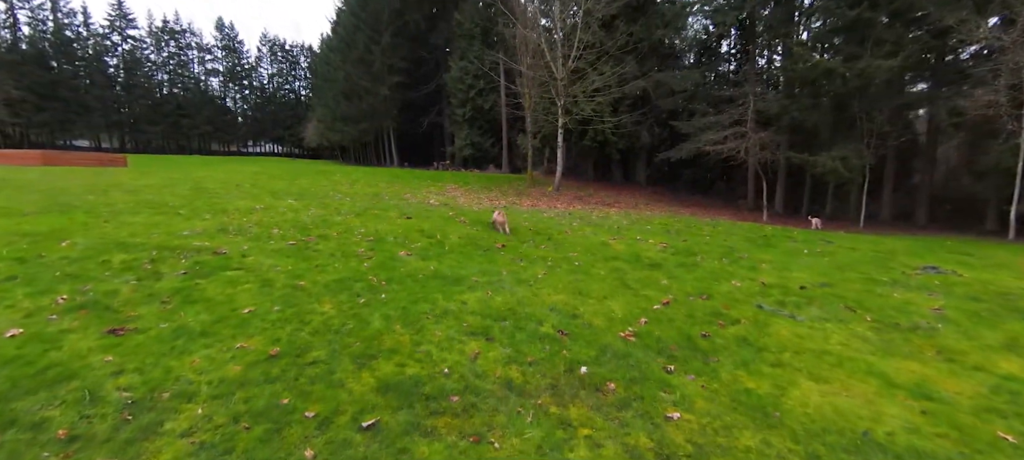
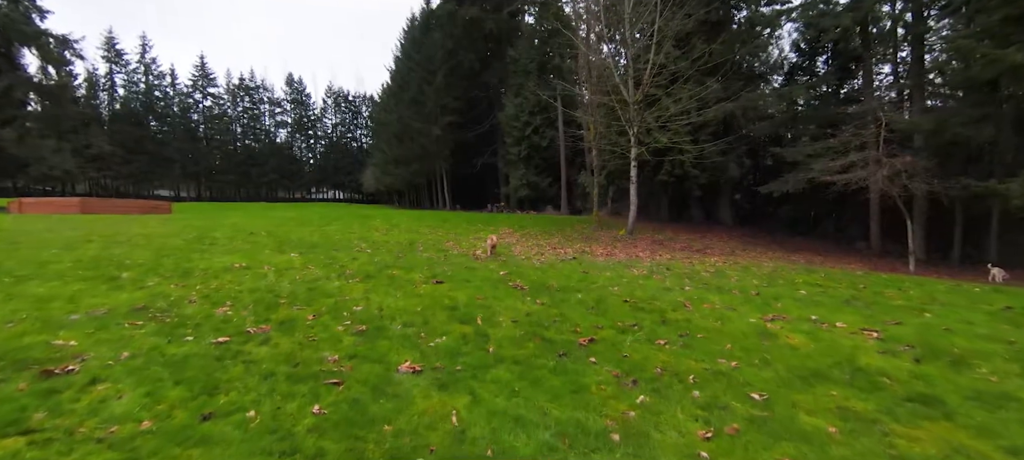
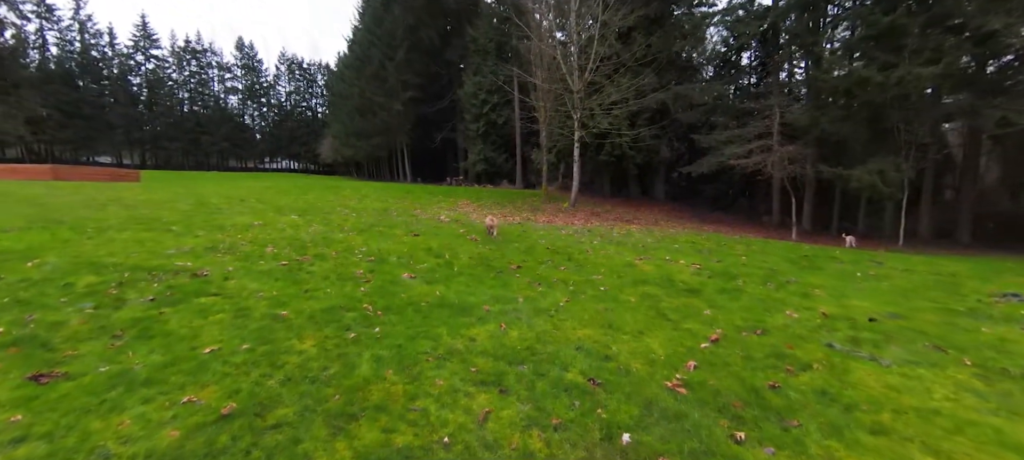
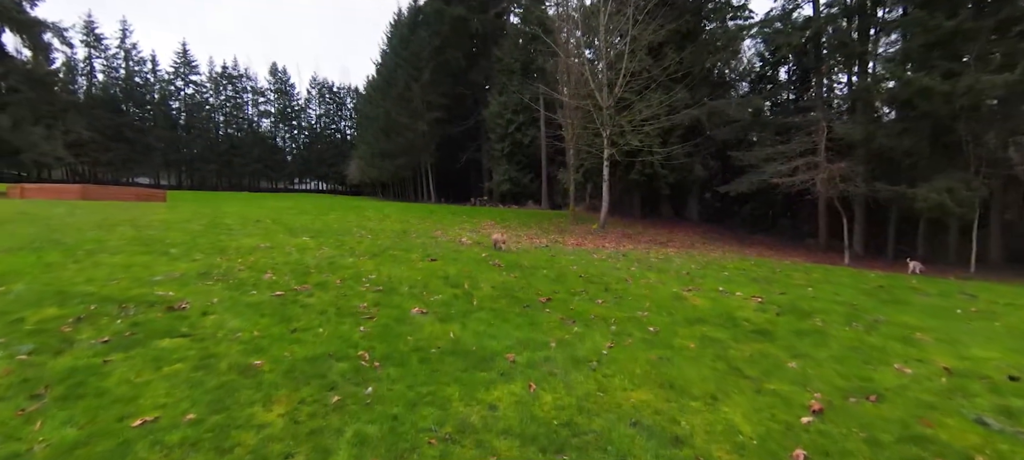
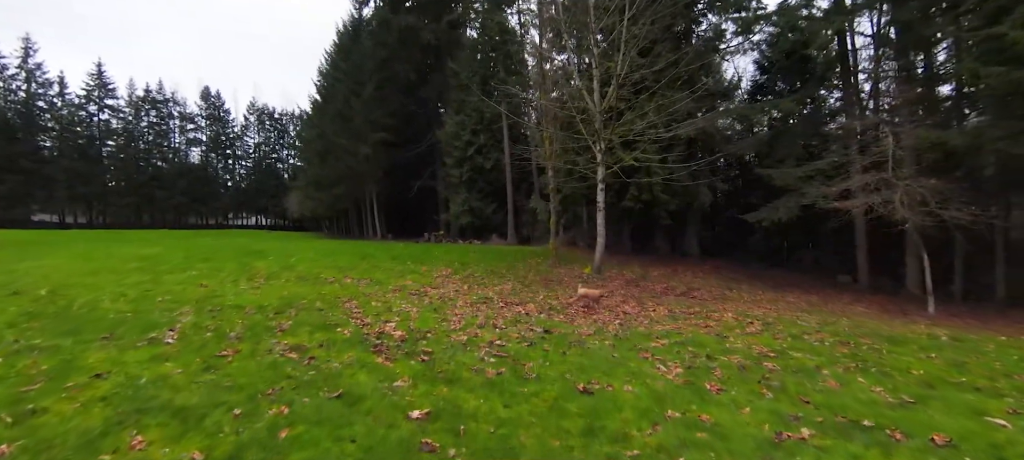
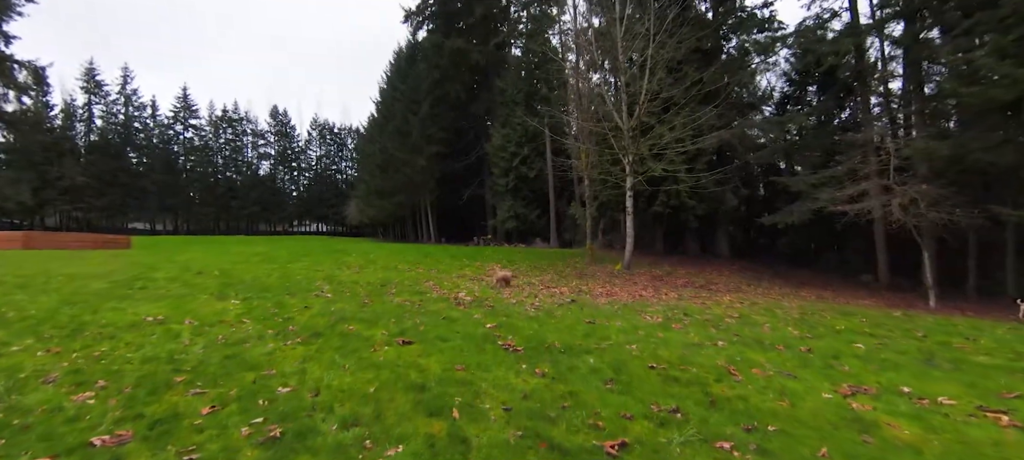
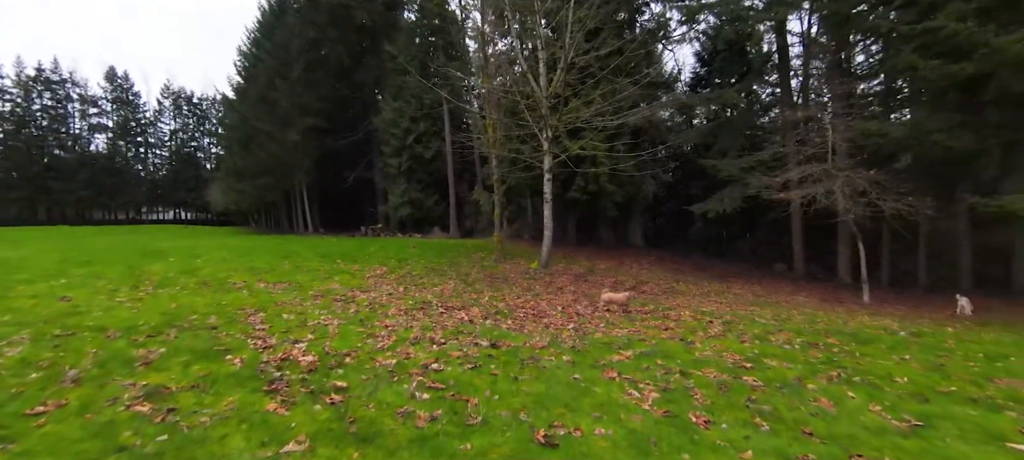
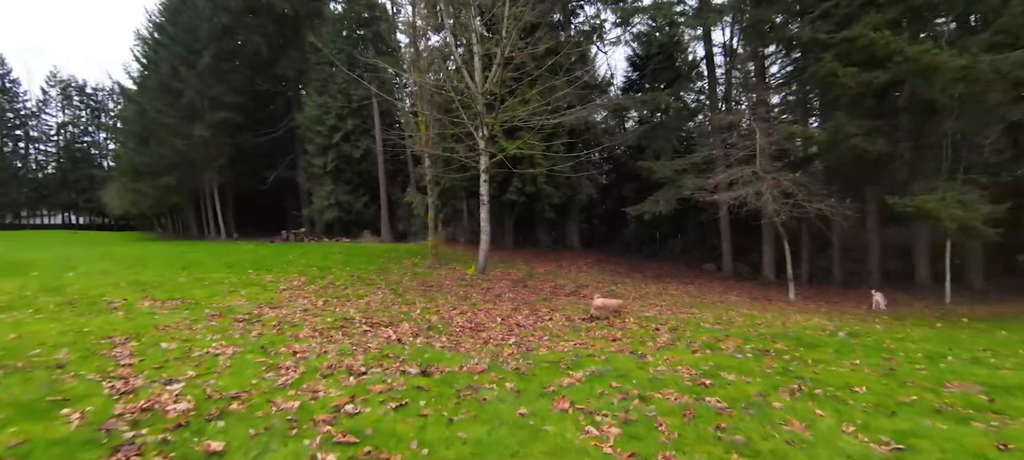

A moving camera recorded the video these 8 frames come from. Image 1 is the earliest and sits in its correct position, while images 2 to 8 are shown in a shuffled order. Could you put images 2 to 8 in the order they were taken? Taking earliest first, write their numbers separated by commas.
3, 4, 2, 6, 5, 7, 8
